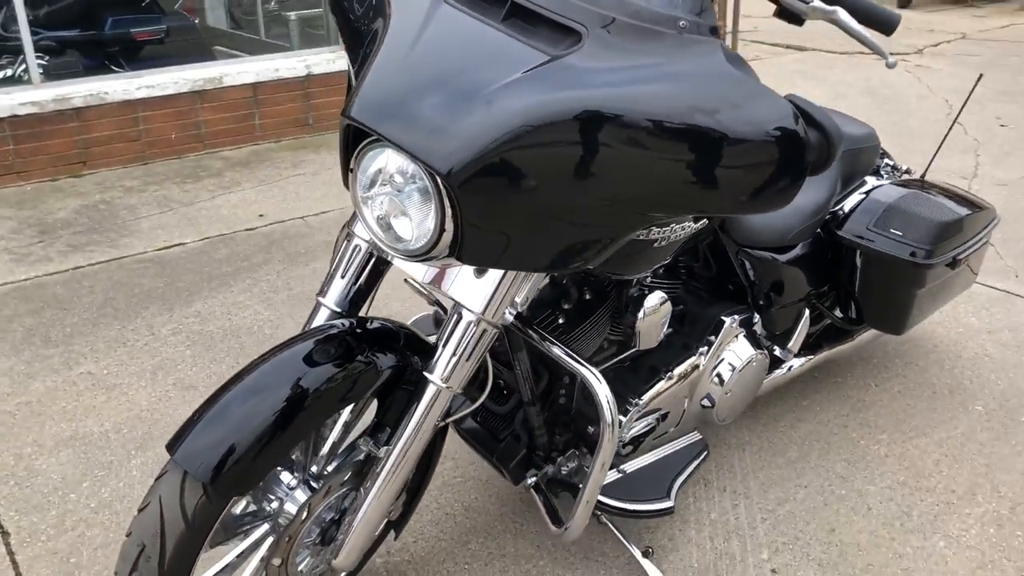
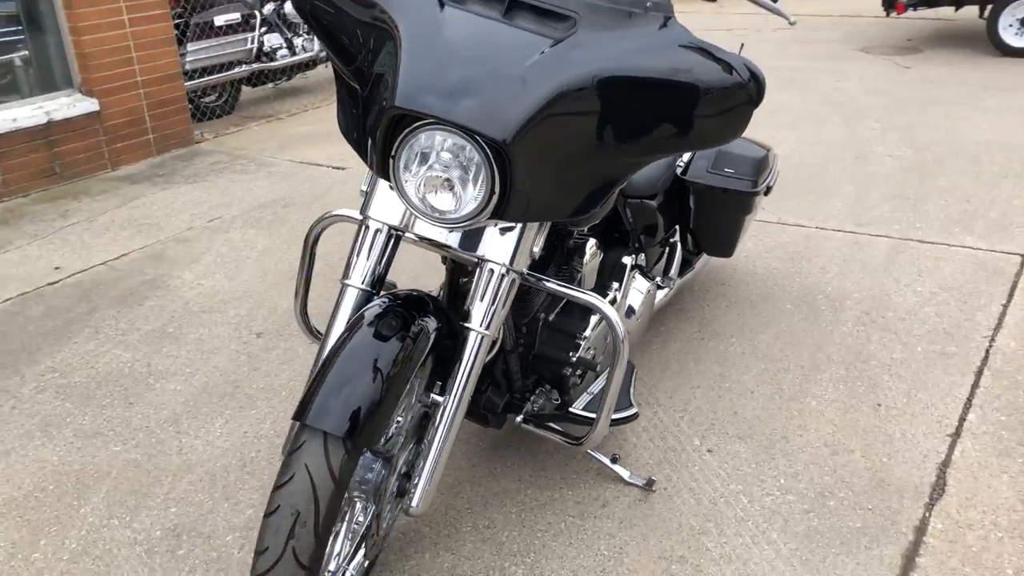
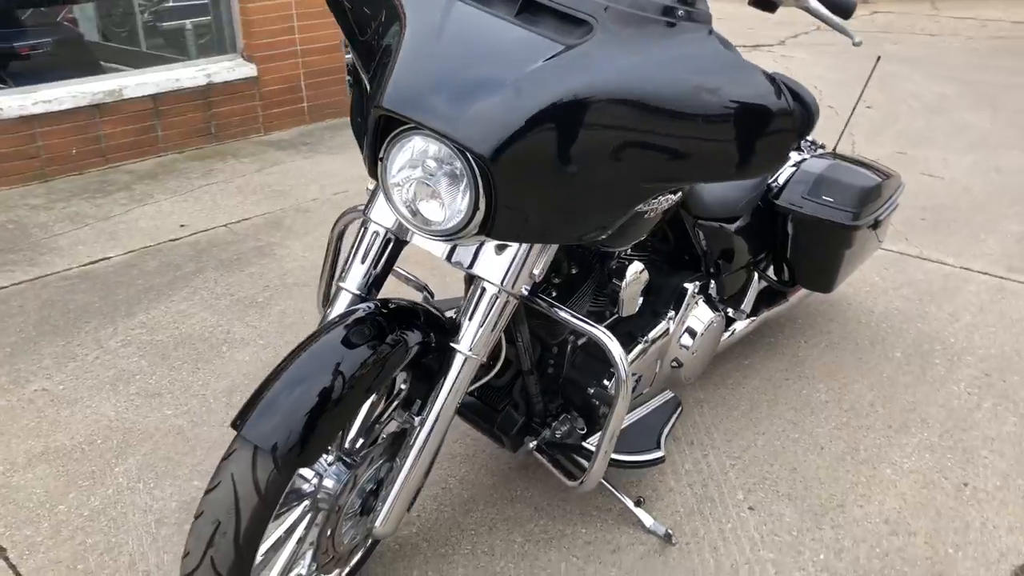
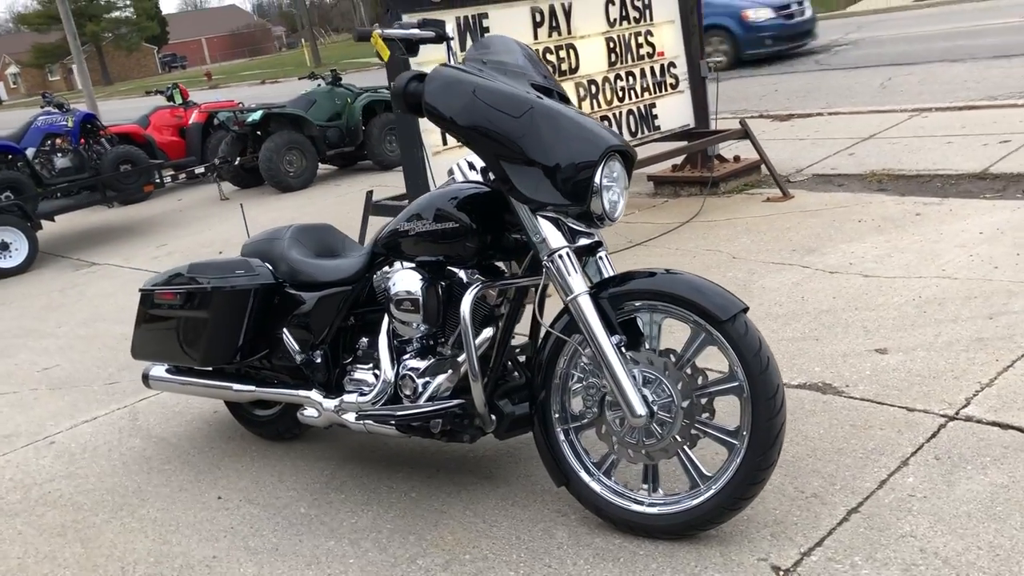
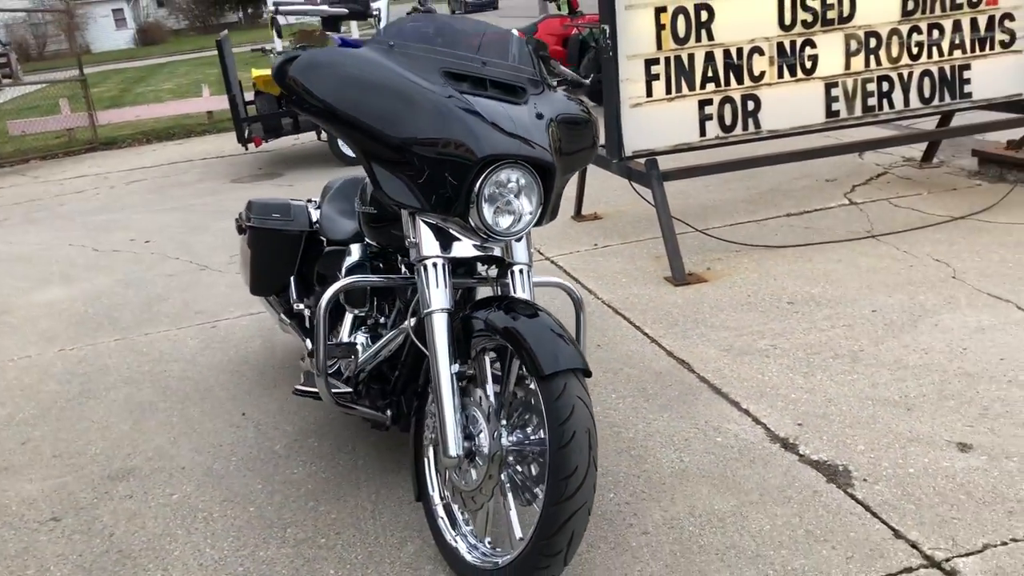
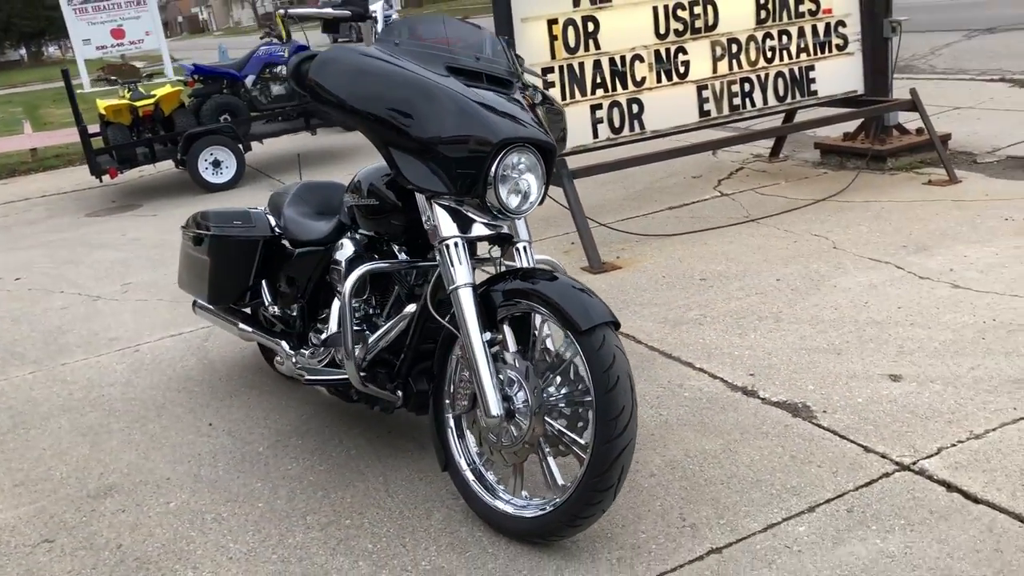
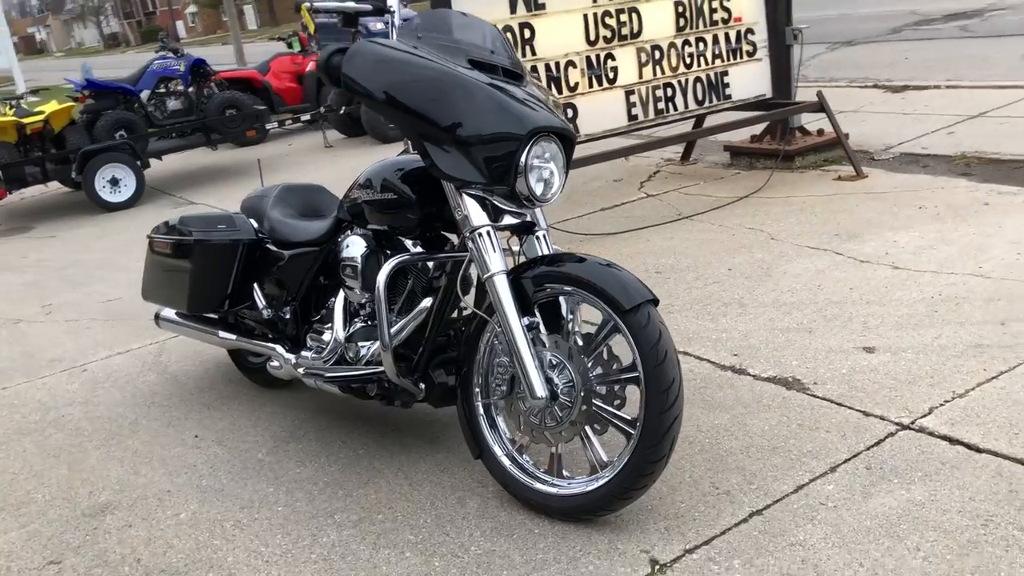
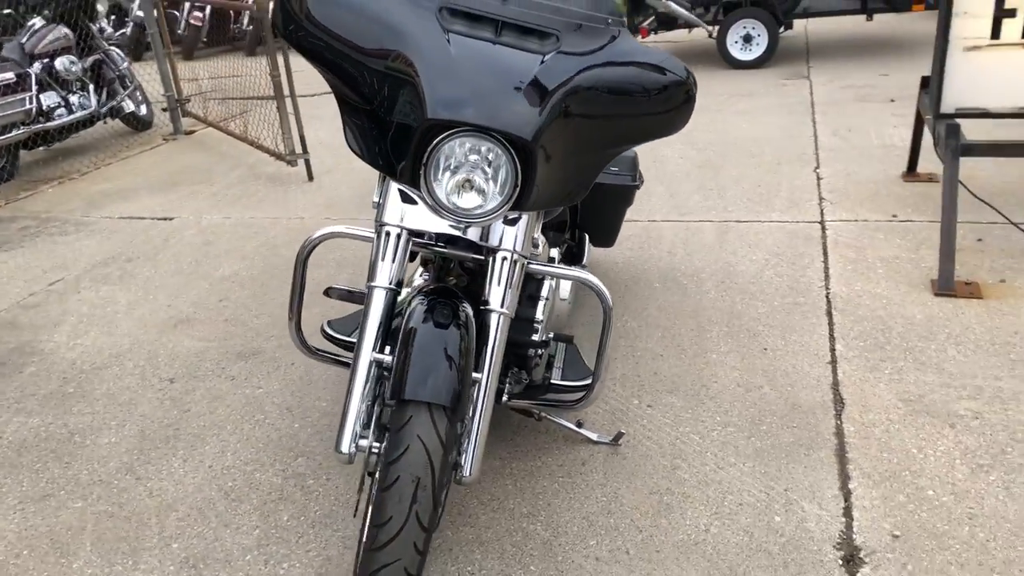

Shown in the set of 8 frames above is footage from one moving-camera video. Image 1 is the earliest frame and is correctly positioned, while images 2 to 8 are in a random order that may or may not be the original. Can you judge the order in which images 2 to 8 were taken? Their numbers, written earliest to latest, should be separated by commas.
3, 2, 8, 5, 6, 7, 4
